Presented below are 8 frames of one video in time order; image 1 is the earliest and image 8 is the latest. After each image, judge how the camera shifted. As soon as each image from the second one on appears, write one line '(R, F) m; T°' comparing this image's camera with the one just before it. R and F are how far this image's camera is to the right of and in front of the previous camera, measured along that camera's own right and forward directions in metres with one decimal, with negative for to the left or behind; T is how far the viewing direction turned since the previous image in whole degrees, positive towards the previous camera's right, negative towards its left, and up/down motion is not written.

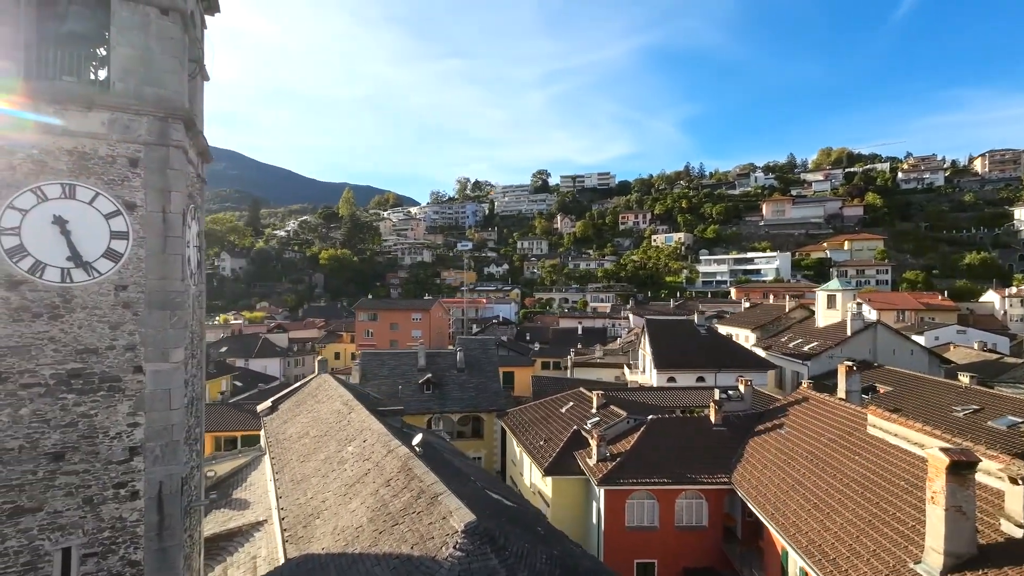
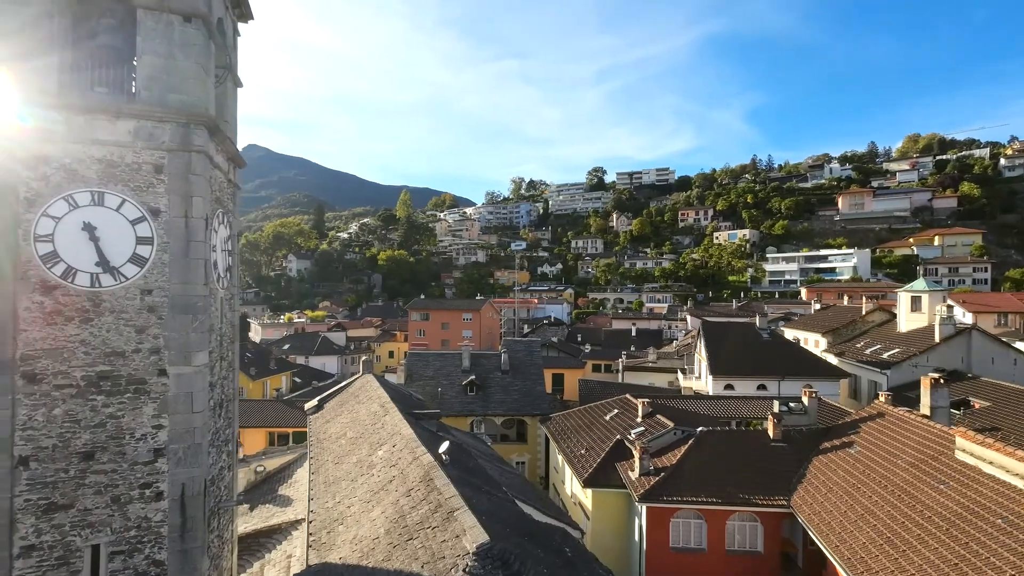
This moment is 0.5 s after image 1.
(+0.5, +0.5) m; -7°
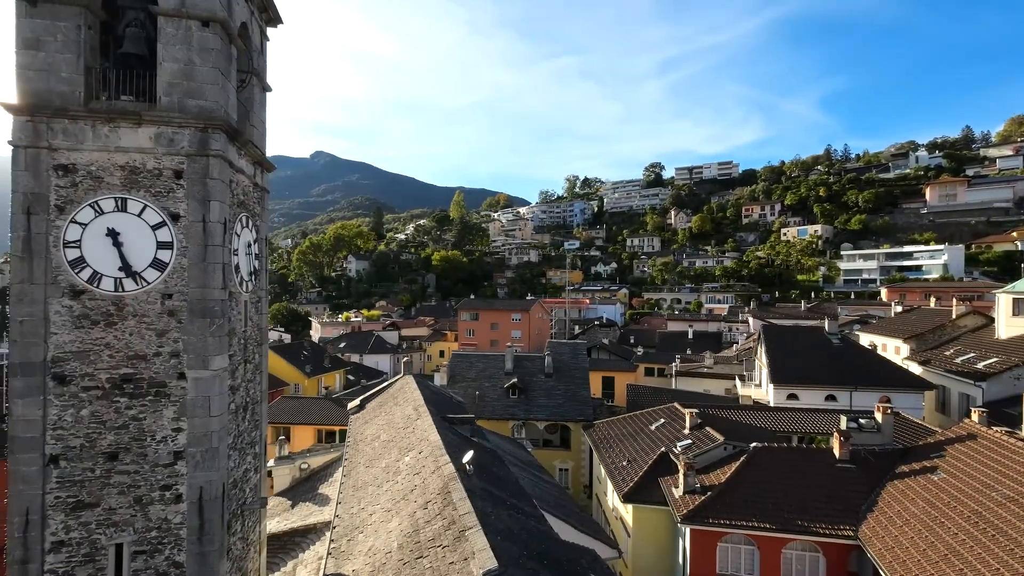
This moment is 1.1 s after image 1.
(+0.5, +0.6) m; -7°
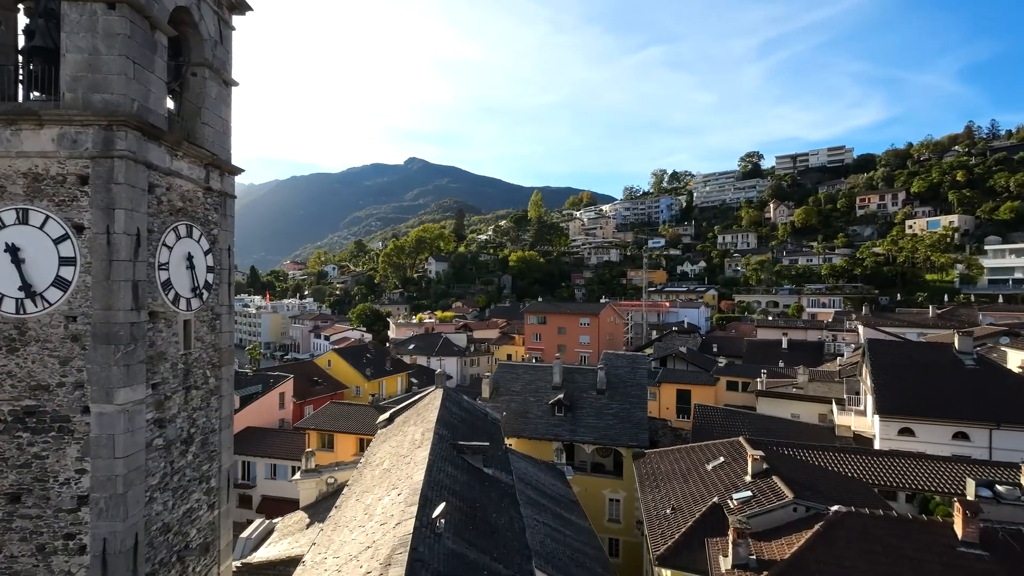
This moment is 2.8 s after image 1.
(+1.7, +2.0) m; -10°
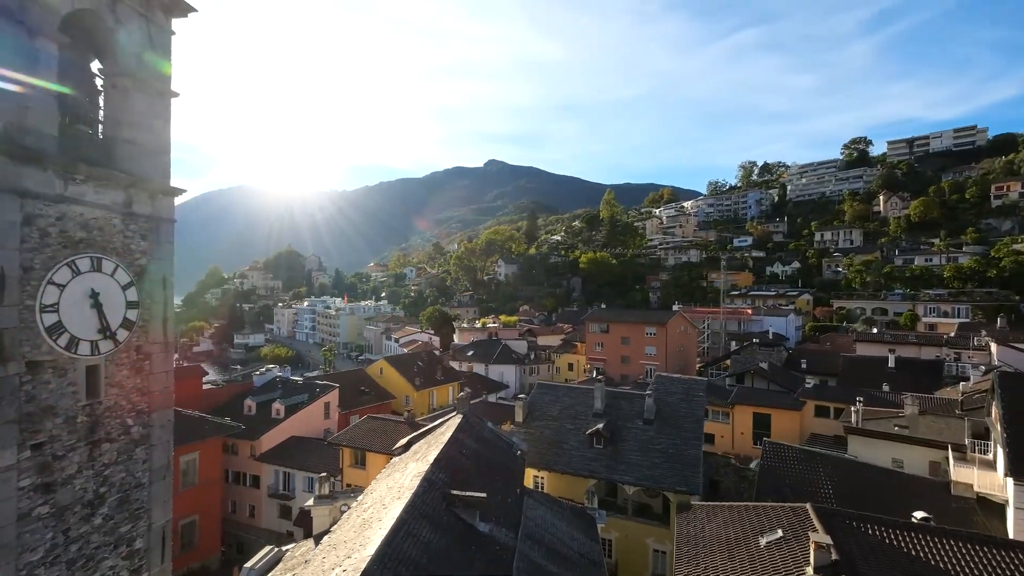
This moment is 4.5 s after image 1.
(+1.7, +2.0) m; -9°
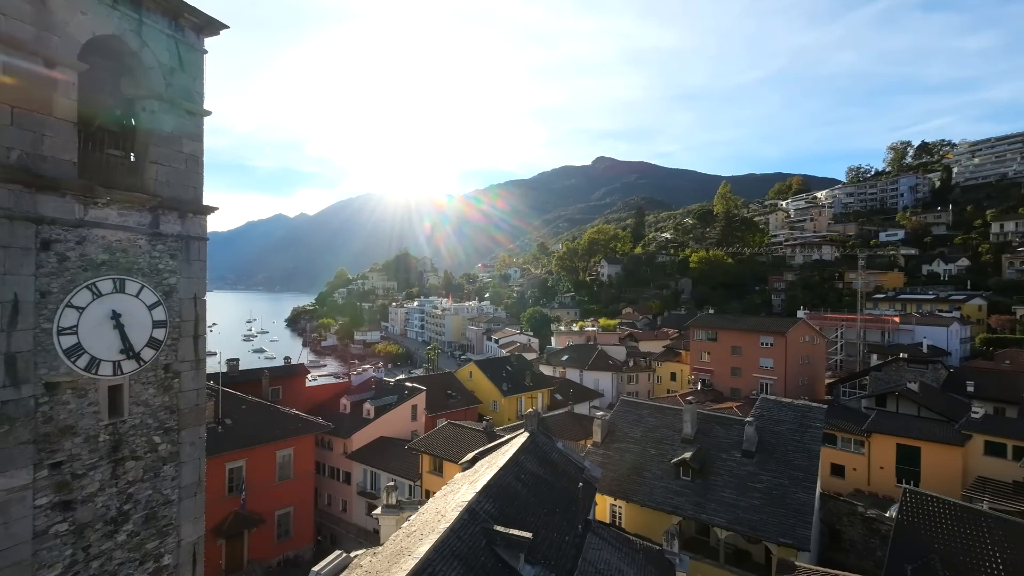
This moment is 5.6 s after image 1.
(+1.2, +1.3) m; -13°
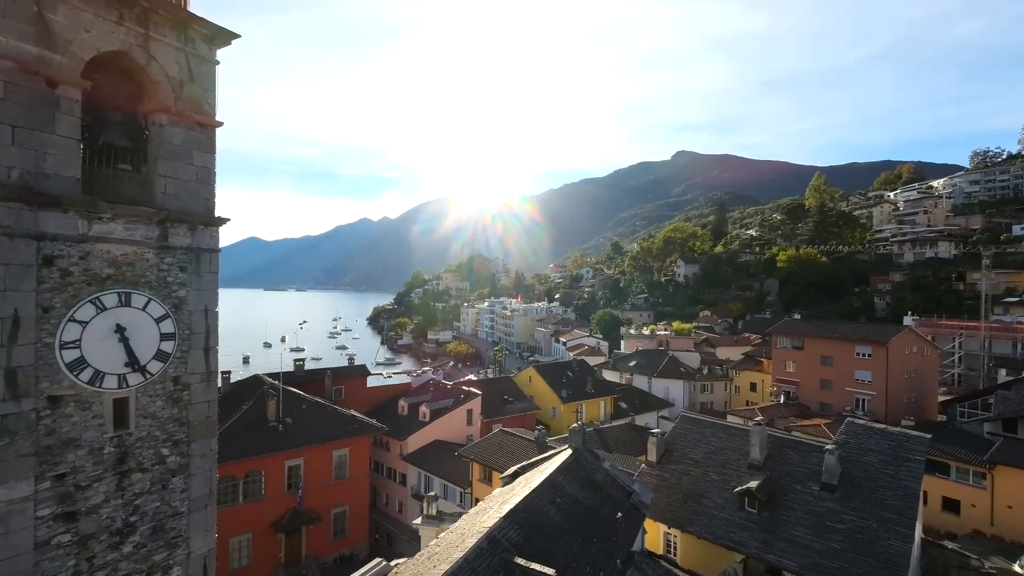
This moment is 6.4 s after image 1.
(+1.0, +0.9) m; -9°
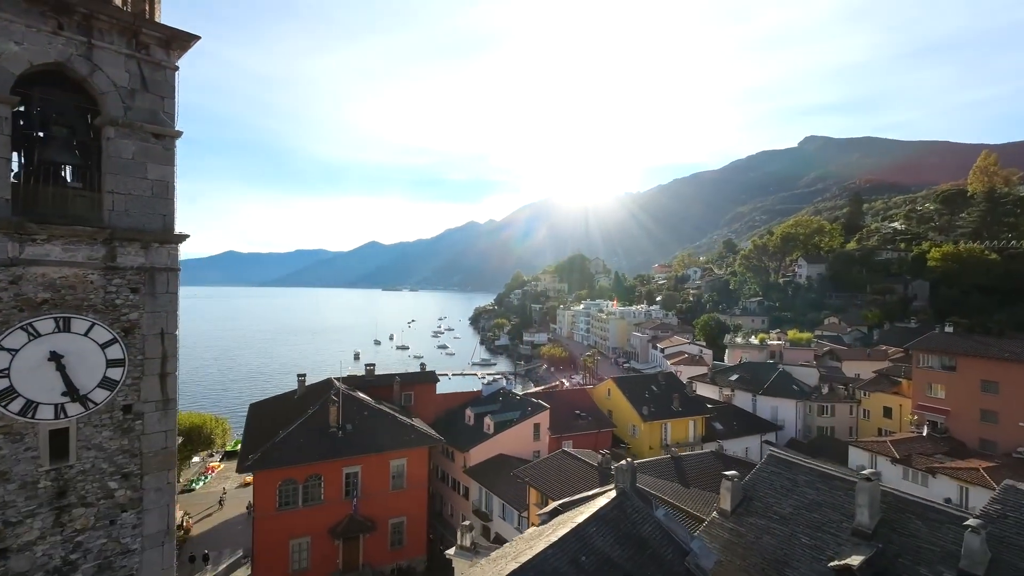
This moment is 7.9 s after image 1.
(+1.8, +1.8) m; -12°
